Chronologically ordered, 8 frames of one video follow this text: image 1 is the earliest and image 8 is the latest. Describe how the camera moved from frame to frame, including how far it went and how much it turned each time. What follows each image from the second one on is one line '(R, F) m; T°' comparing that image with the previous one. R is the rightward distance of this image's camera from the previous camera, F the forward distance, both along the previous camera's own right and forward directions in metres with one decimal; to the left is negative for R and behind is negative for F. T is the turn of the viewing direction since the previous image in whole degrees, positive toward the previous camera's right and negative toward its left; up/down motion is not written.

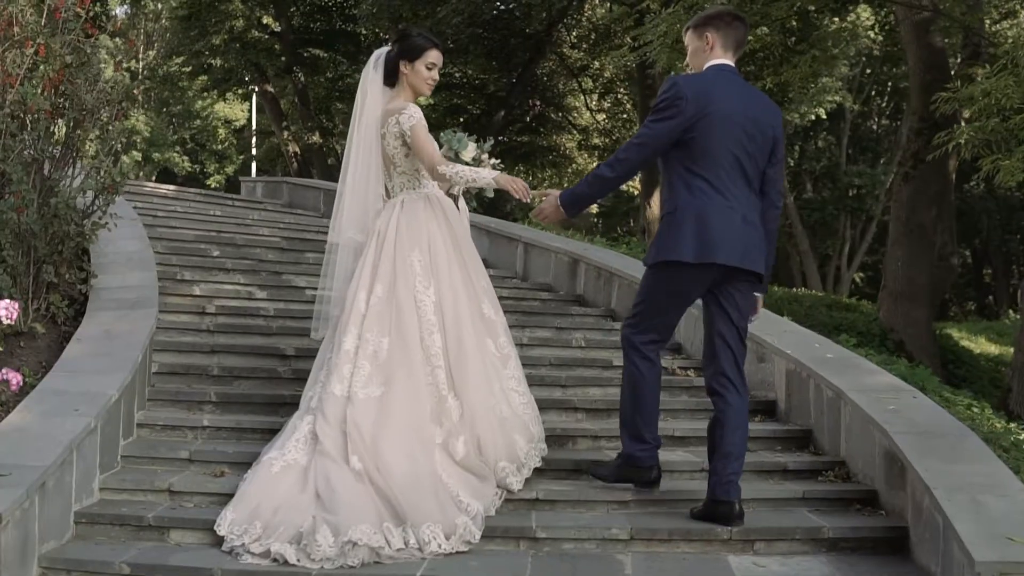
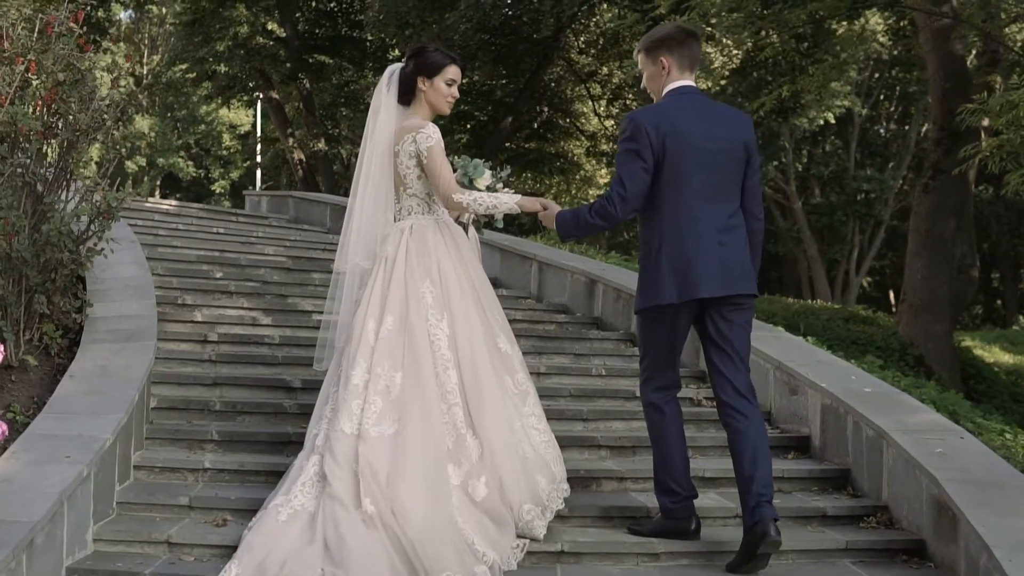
(0.0, +0.3) m; 0°
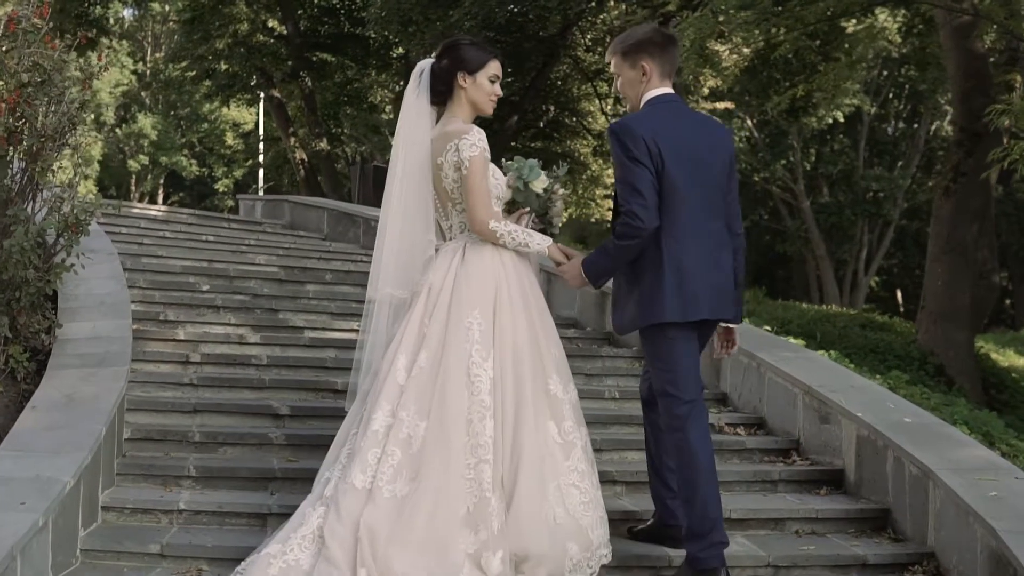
(0.0, +0.5) m; 0°
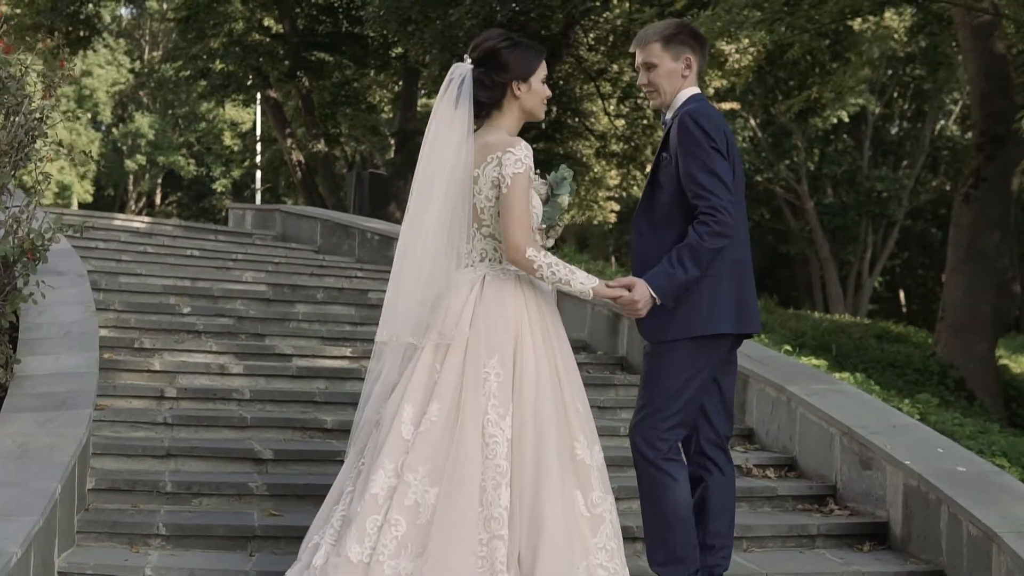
(0.0, +0.6) m; 0°
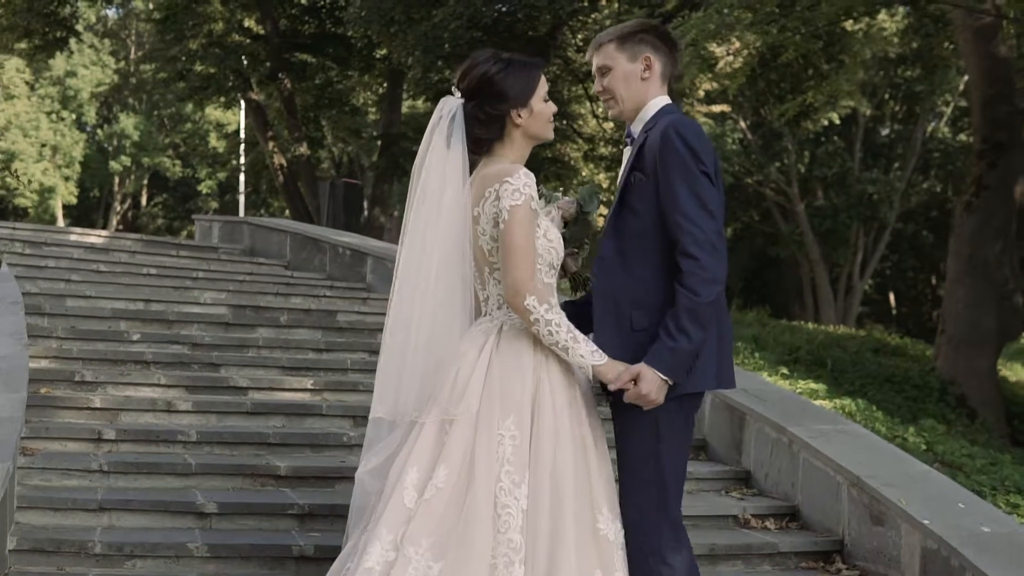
(0.0, +0.5) m; 0°
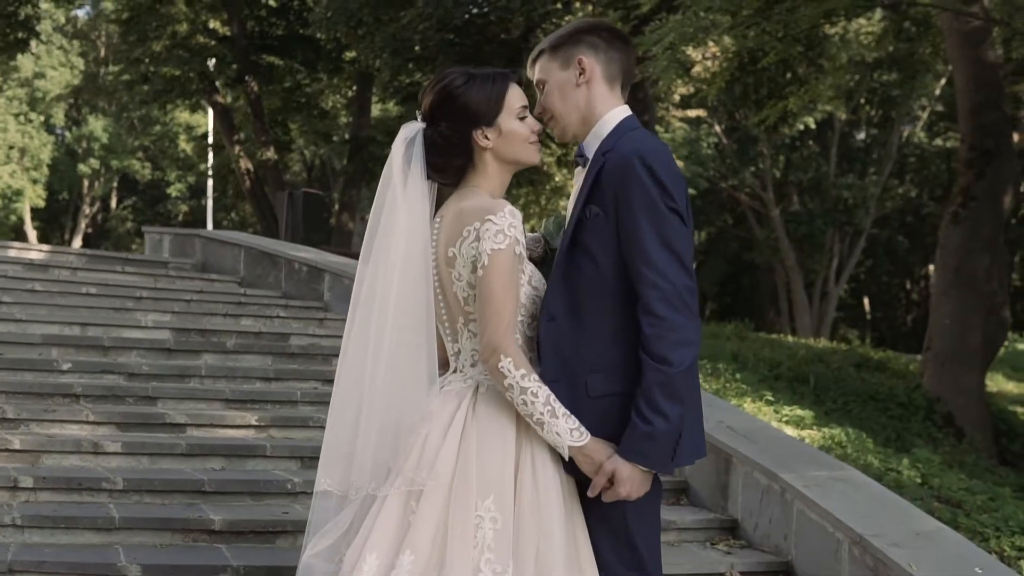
(0.0, +0.5) m; +1°
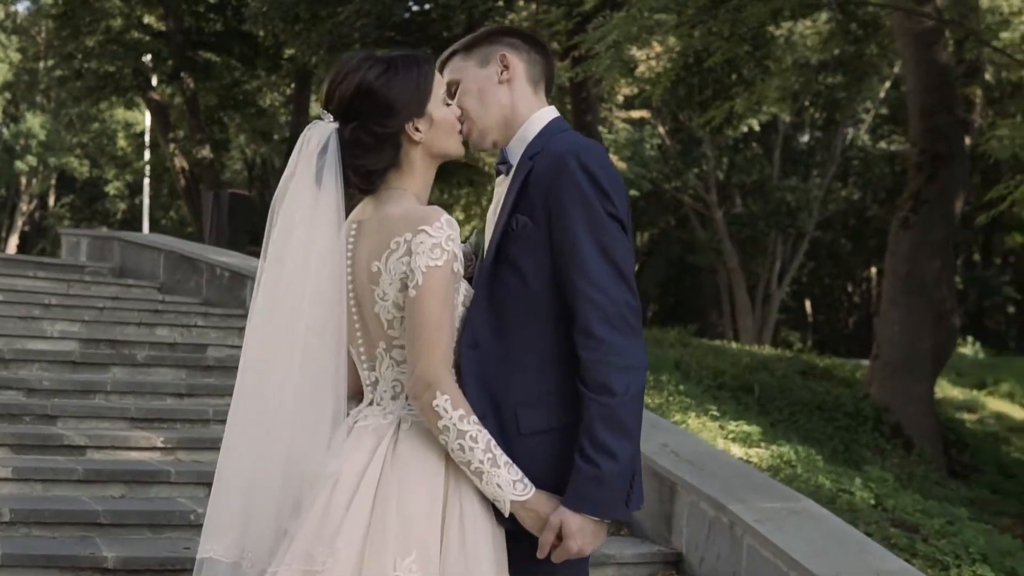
(0.0, +0.4) m; +2°
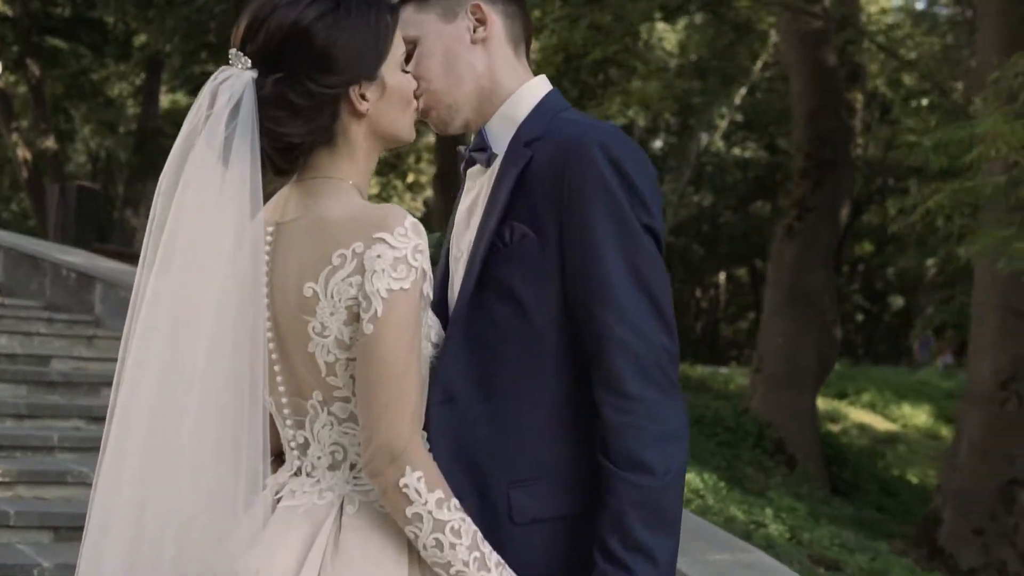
(-0.1, +0.7) m; +5°
